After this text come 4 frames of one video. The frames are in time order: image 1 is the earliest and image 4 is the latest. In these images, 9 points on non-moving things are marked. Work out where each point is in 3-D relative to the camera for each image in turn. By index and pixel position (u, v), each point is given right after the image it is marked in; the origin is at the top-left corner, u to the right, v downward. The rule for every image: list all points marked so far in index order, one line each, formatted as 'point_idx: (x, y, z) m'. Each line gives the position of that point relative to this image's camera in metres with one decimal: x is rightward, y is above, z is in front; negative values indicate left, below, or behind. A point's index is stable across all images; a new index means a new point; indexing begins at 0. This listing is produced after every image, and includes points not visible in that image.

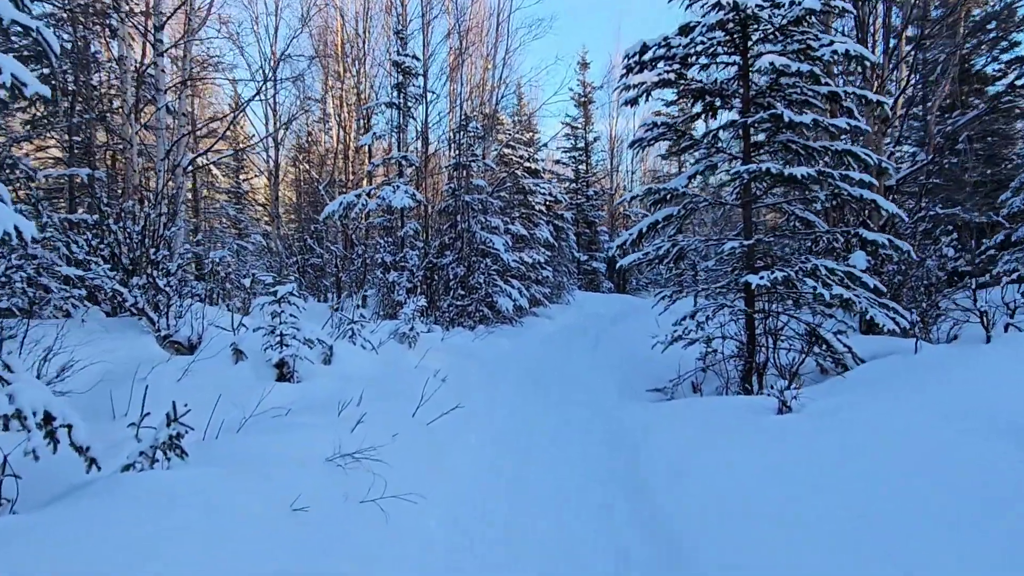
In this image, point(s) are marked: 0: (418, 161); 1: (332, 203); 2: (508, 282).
0: (-1.5, +2.0, +11.1) m
1: (-2.6, +1.3, +10.4) m
2: (-0.1, +0.1, +12.2) m
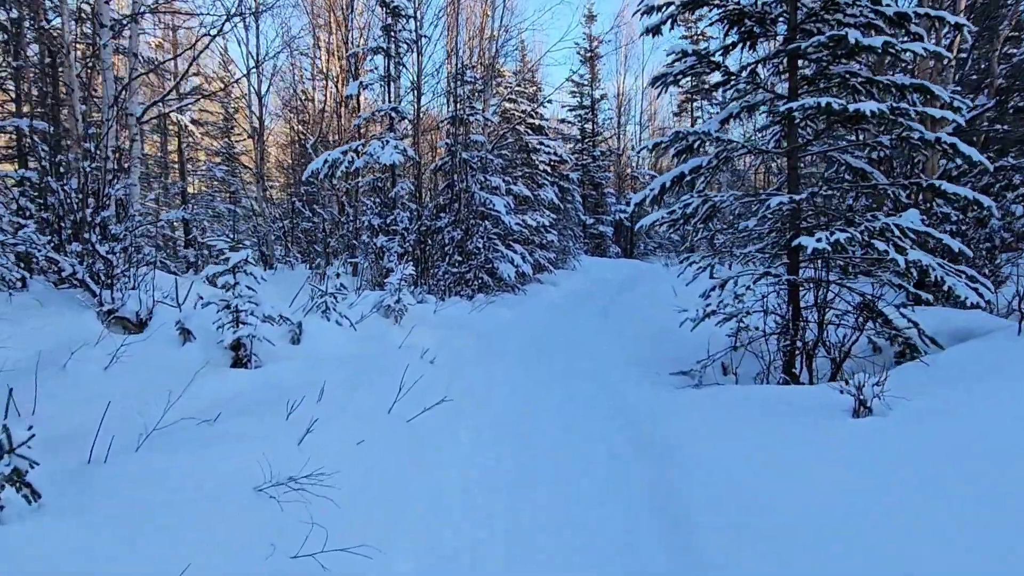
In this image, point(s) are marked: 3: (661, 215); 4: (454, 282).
0: (-1.5, +2.5, +10.1) m
1: (-2.6, +1.7, +9.5) m
2: (0.0, +0.7, +11.3) m
3: (+1.1, +0.5, +5.0) m
4: (-0.7, +0.1, +9.4) m
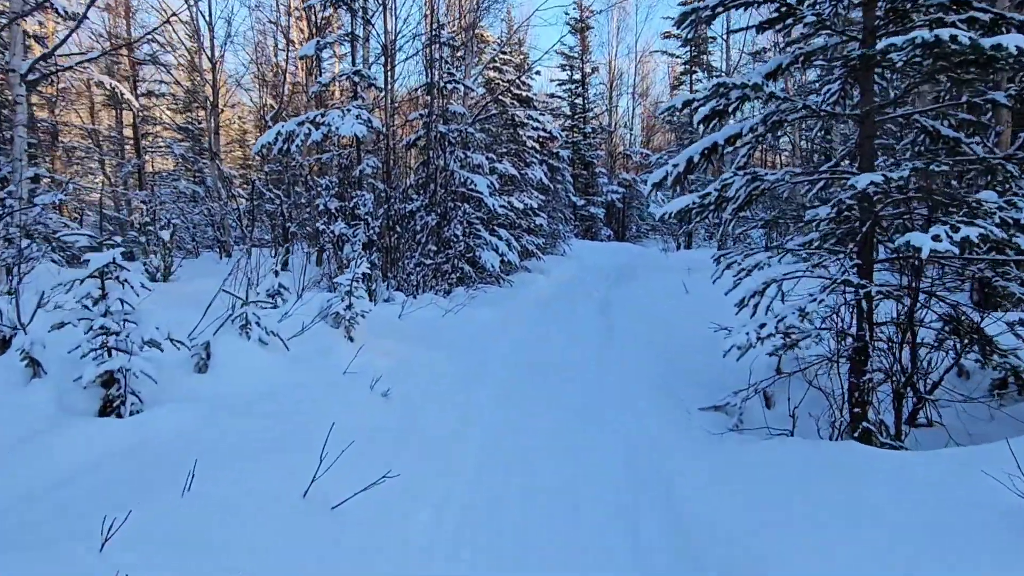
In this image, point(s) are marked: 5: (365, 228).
0: (-1.7, +2.6, +8.8) m
1: (-2.8, +1.8, +8.2) m
2: (-0.3, +0.8, +10.1) m
3: (+0.9, +0.5, +3.8) m
4: (-0.9, +0.2, +8.1) m
5: (-1.5, +0.6, +7.4) m
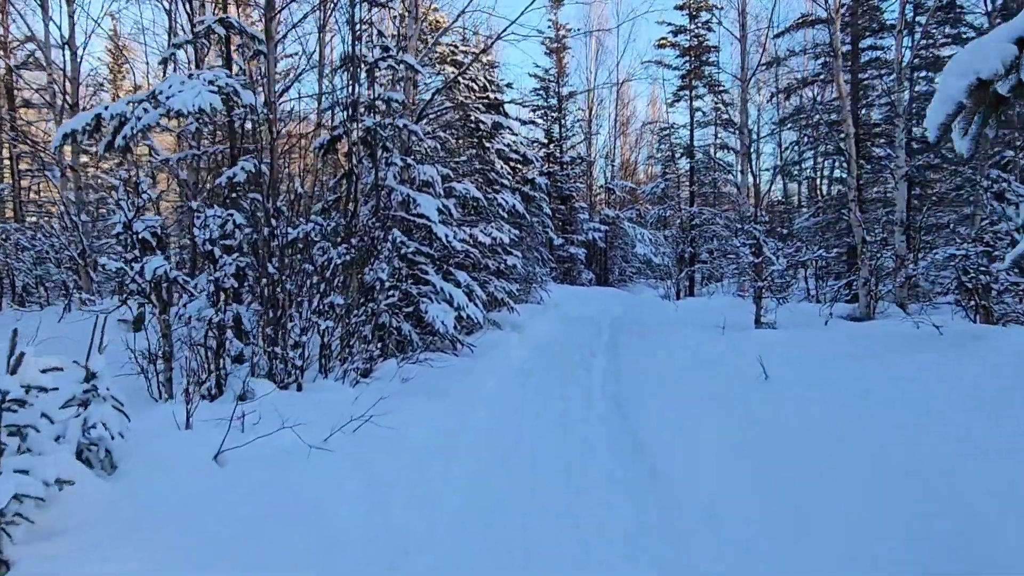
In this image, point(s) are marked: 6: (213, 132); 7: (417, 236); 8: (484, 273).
0: (-2.0, +2.0, +5.9) m
1: (-3.1, +1.2, +5.2) m
2: (-0.6, +0.1, +7.2) m
3: (+0.8, +0.2, +0.9) m
4: (-1.2, -0.4, +5.1) m
5: (-1.8, +0.1, +4.4) m
6: (-2.2, +1.1, +5.2) m
7: (-0.9, +0.5, +7.0) m
8: (-0.3, +0.2, +9.1) m
